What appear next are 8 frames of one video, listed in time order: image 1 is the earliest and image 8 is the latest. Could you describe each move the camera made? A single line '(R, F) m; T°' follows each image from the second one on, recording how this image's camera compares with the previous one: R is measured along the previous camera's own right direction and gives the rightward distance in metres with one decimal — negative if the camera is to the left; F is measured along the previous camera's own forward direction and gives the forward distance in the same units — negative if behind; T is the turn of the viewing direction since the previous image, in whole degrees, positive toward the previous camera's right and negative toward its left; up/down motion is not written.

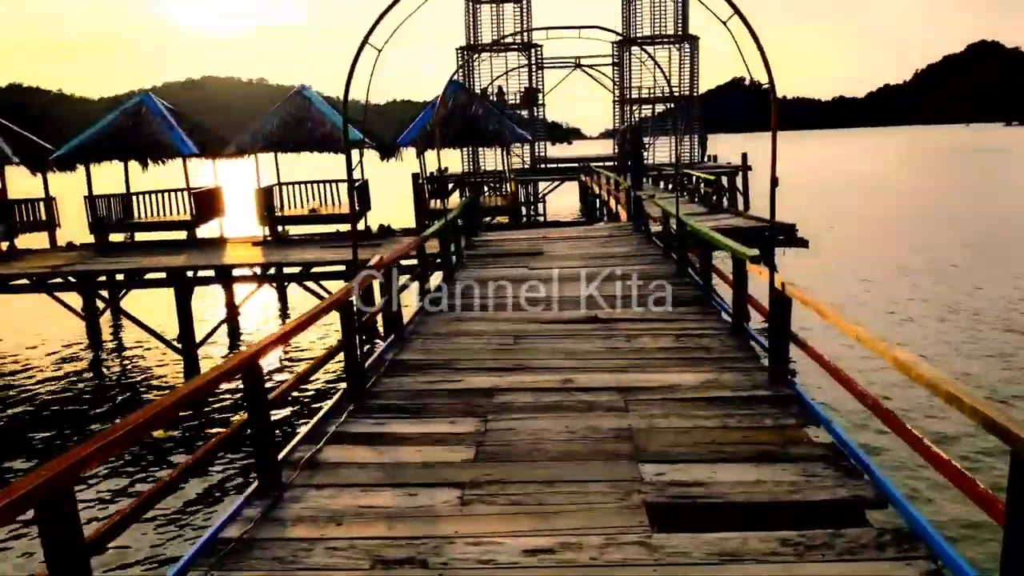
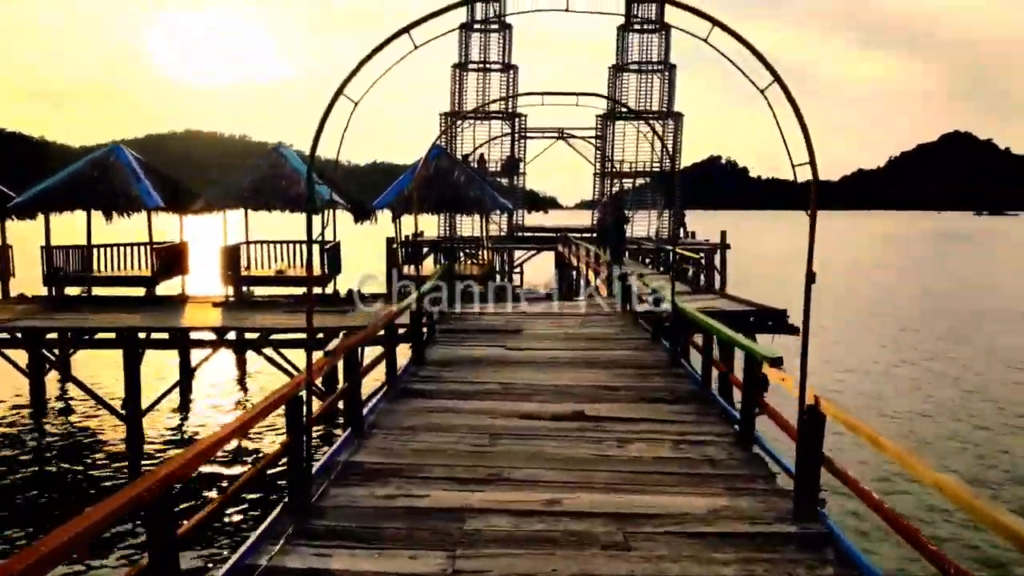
(0.0, +0.8) m; +2°
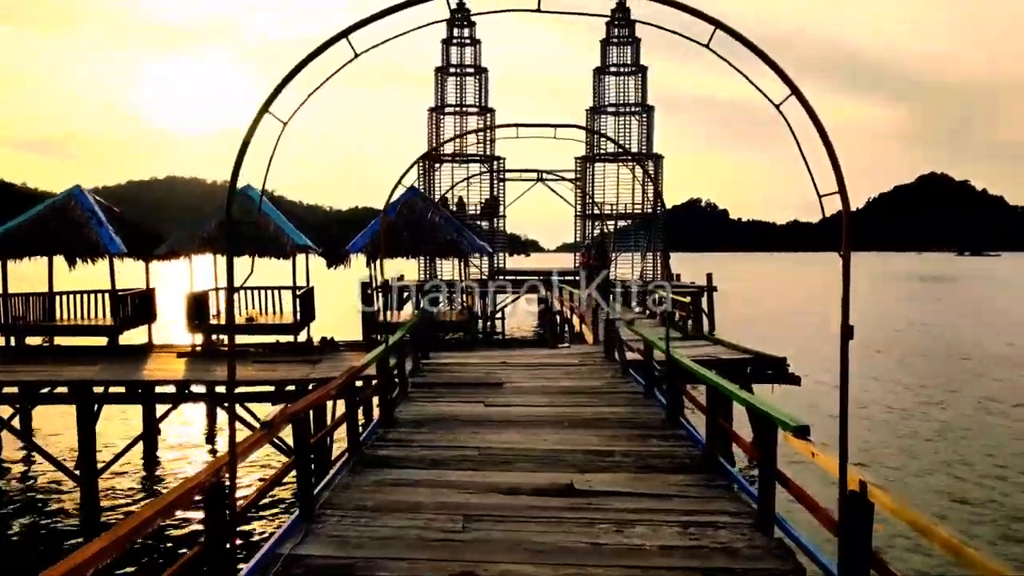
(0.0, +0.8) m; +1°
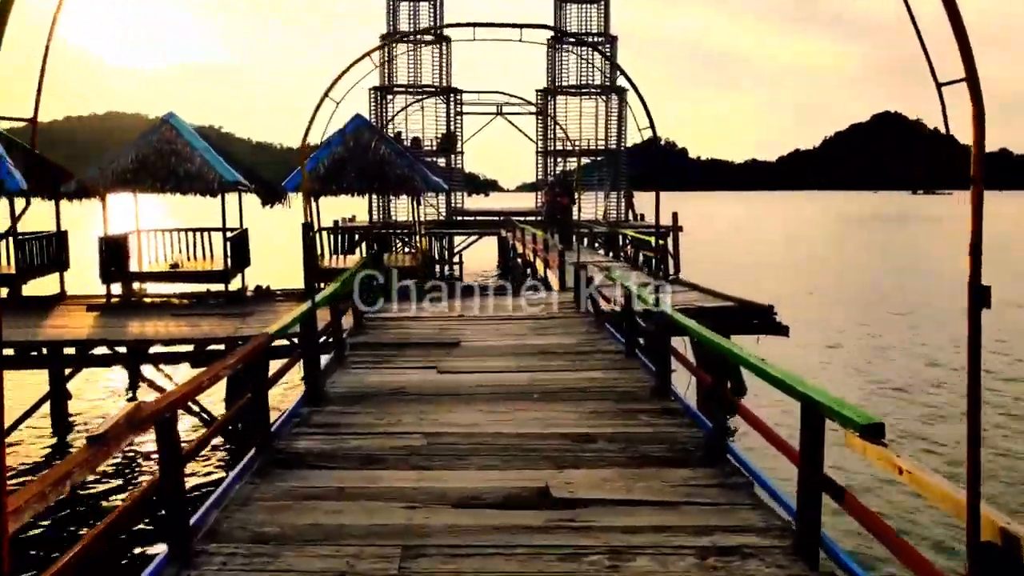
(0.0, +1.5) m; +2°
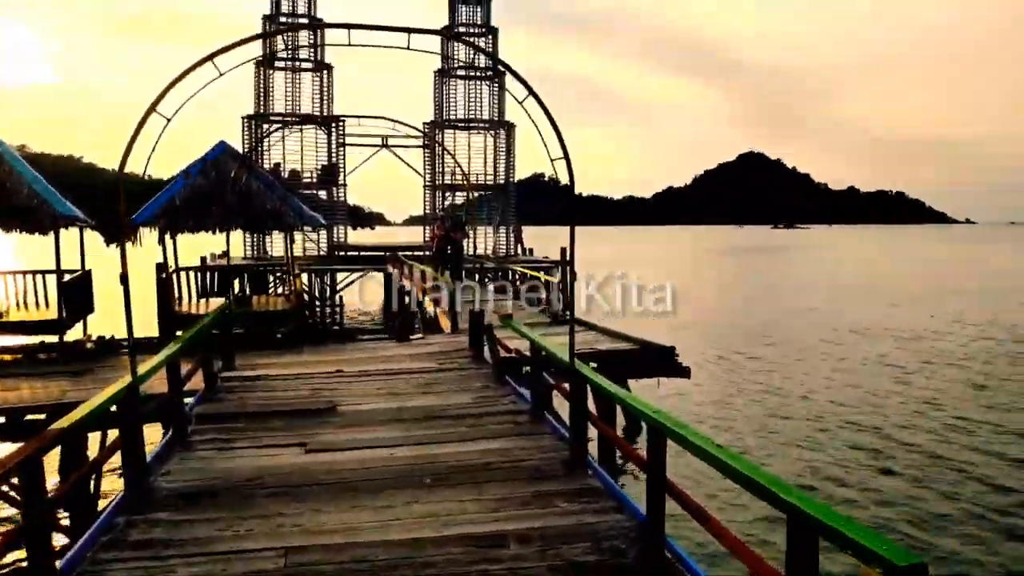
(0.0, +1.2) m; +6°
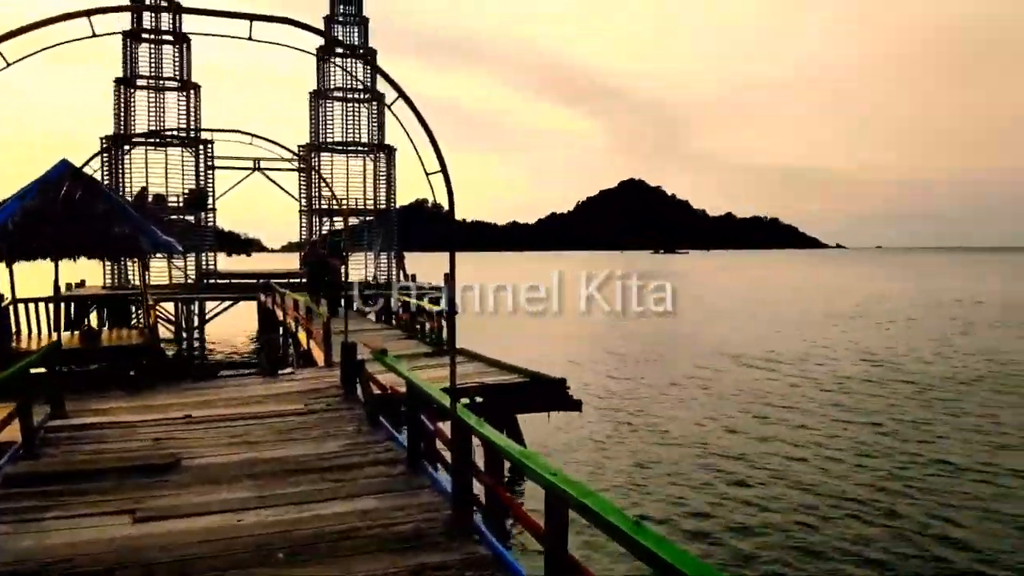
(+0.1, +0.7) m; +7°
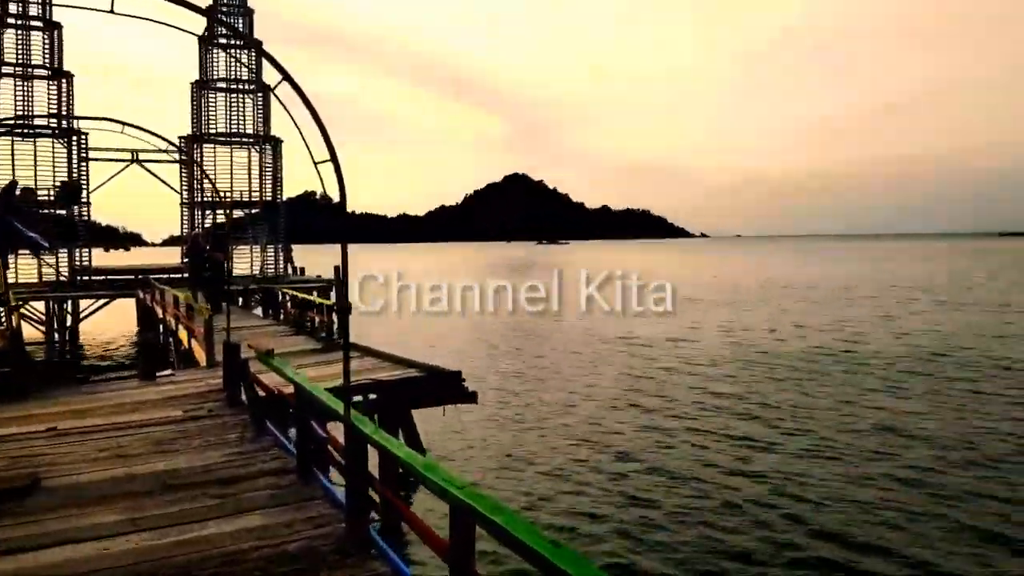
(0.0, +0.4) m; +6°
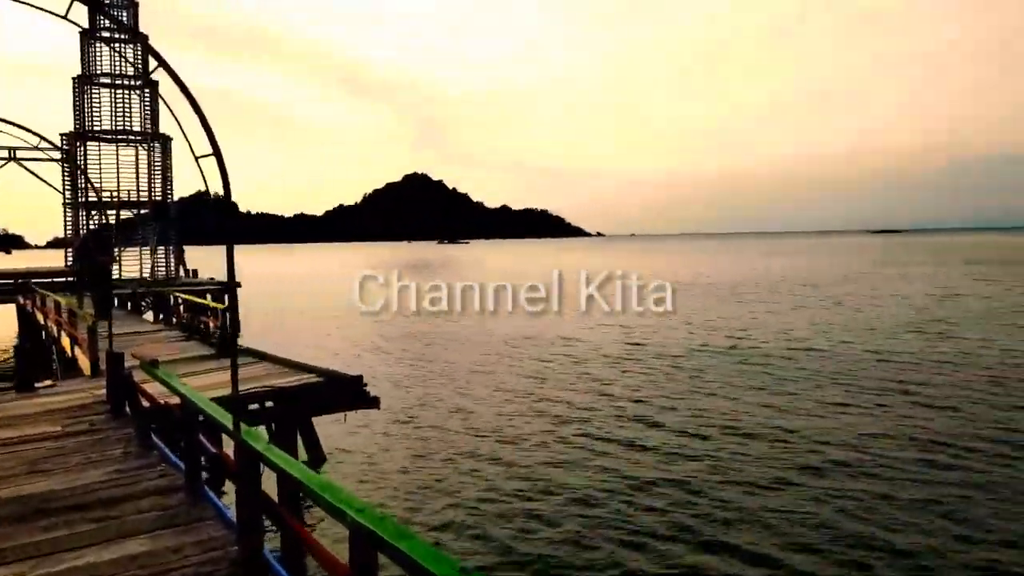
(0.0, +0.2) m; +6°
